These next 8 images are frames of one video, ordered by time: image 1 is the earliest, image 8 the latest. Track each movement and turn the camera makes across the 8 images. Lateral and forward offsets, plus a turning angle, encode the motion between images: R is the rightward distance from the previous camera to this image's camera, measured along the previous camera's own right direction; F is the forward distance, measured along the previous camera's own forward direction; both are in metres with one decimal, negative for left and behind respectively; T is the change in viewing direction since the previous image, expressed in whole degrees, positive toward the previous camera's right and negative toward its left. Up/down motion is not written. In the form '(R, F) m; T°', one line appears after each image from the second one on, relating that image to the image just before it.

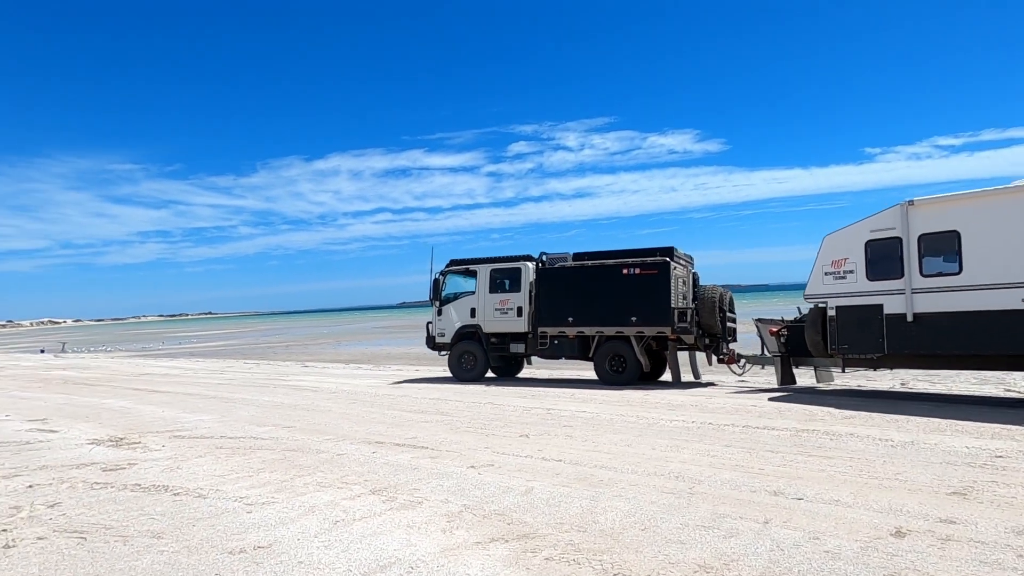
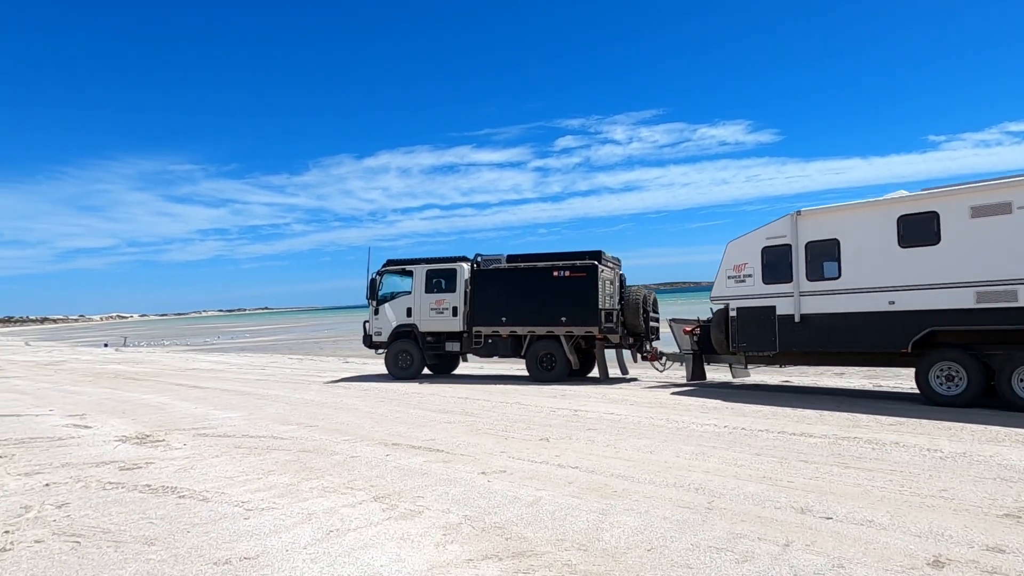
(+0.3, +0.3) m; -4°
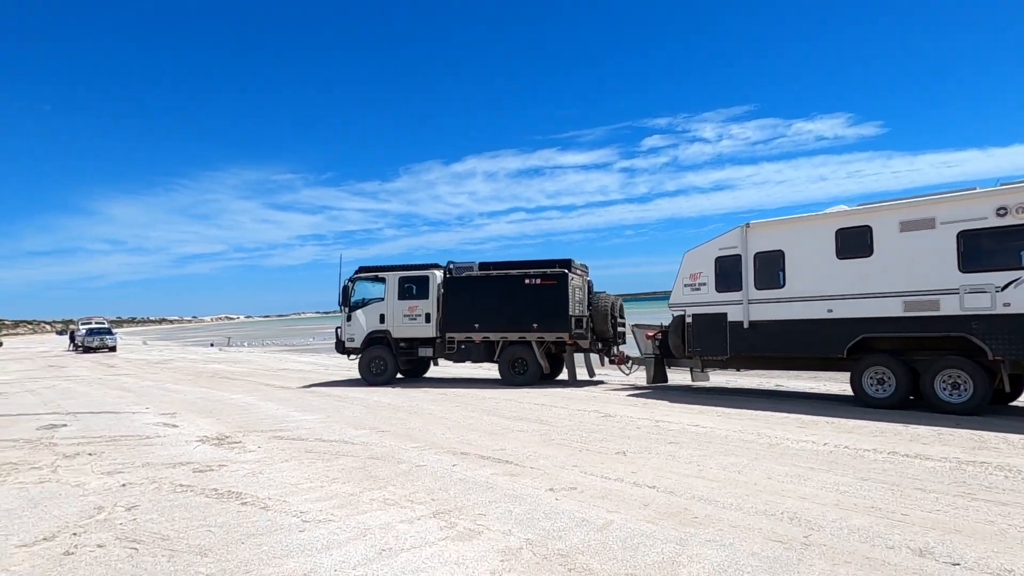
(+0.1, +0.4) m; -7°
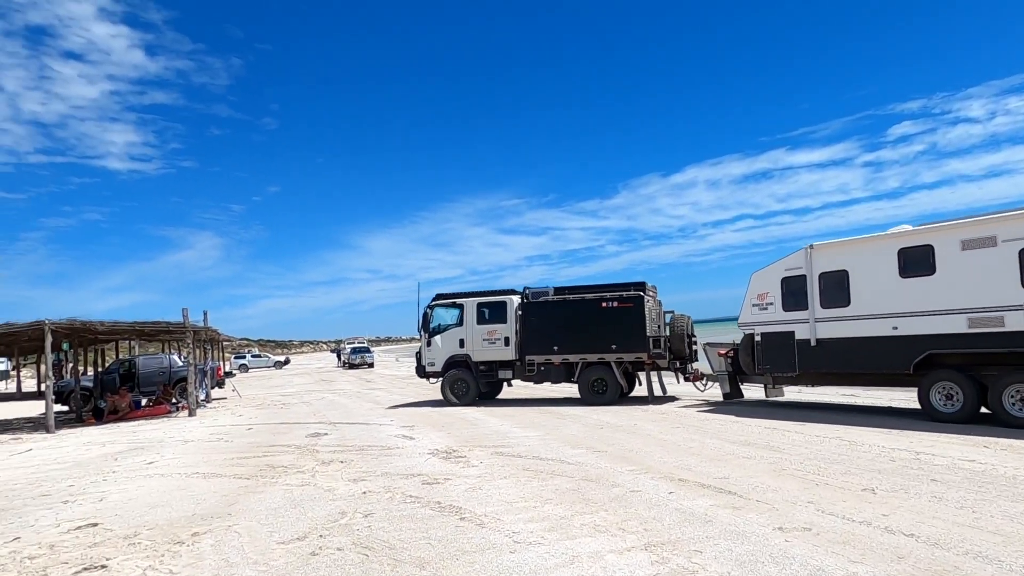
(+0.1, +0.2) m; -19°
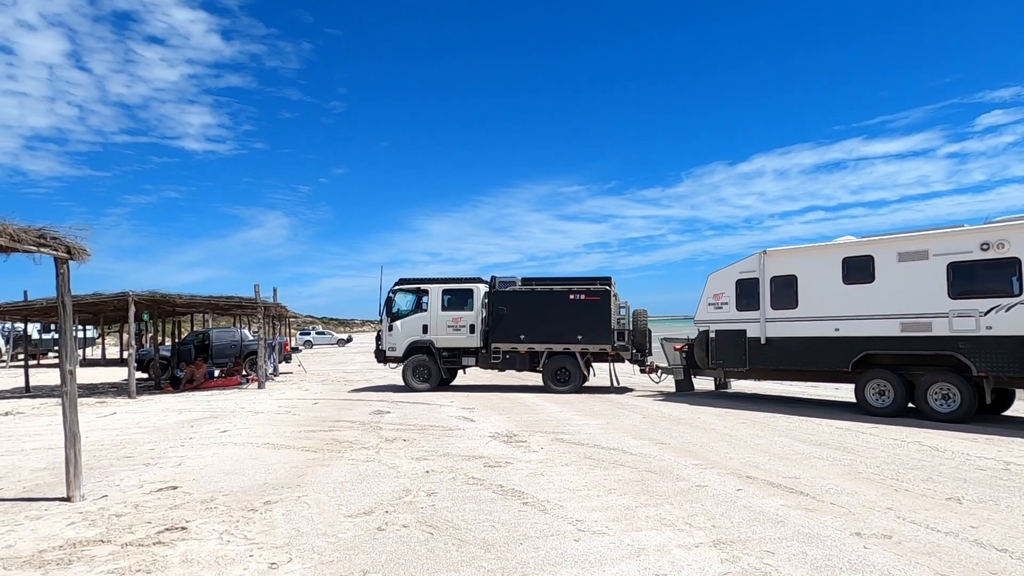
(-0.1, +0.1) m; -5°
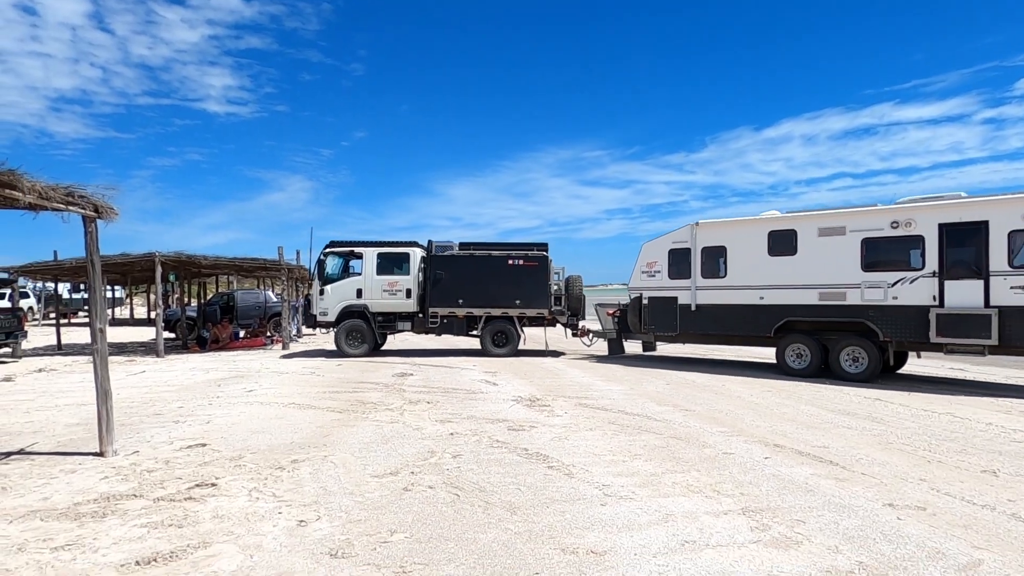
(-0.1, +0.1) m; -2°
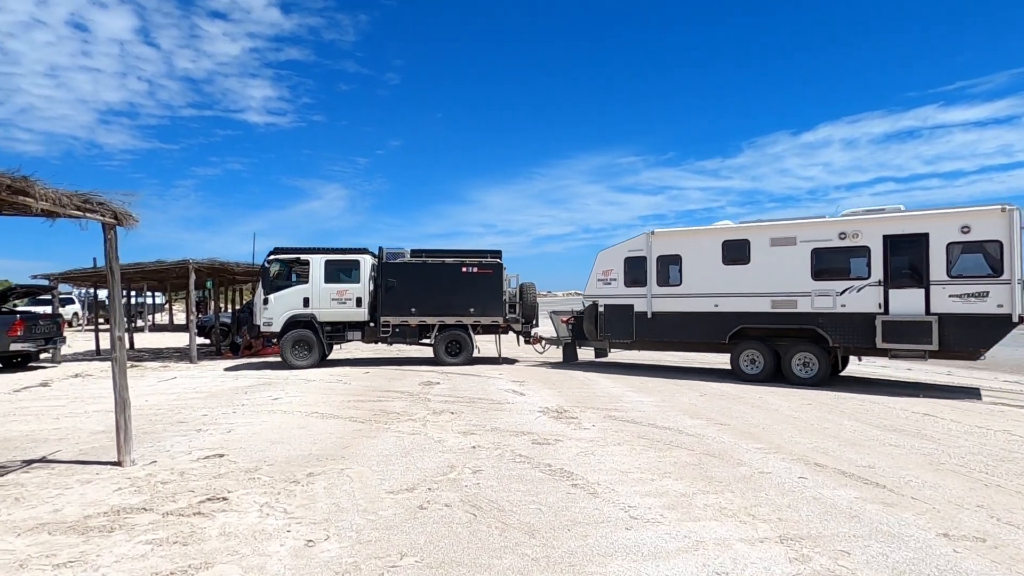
(+0.1, +0.3) m; -3°
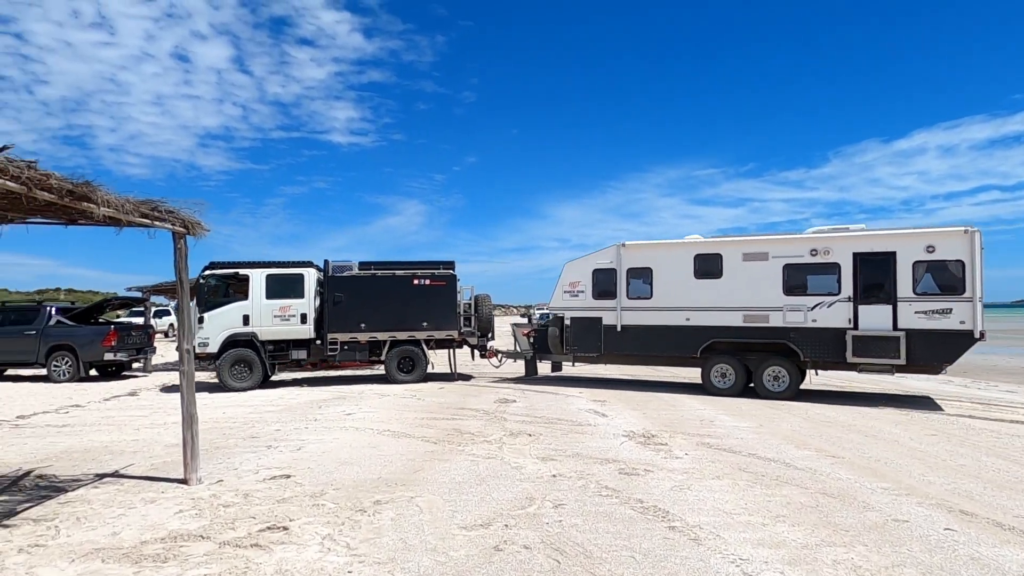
(-0.1, +0.6) m; -6°
